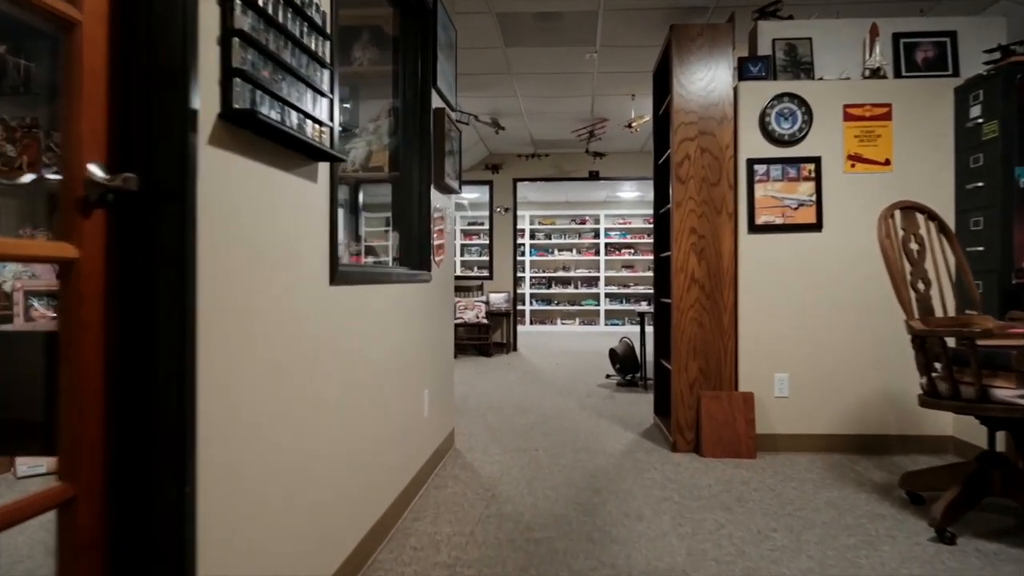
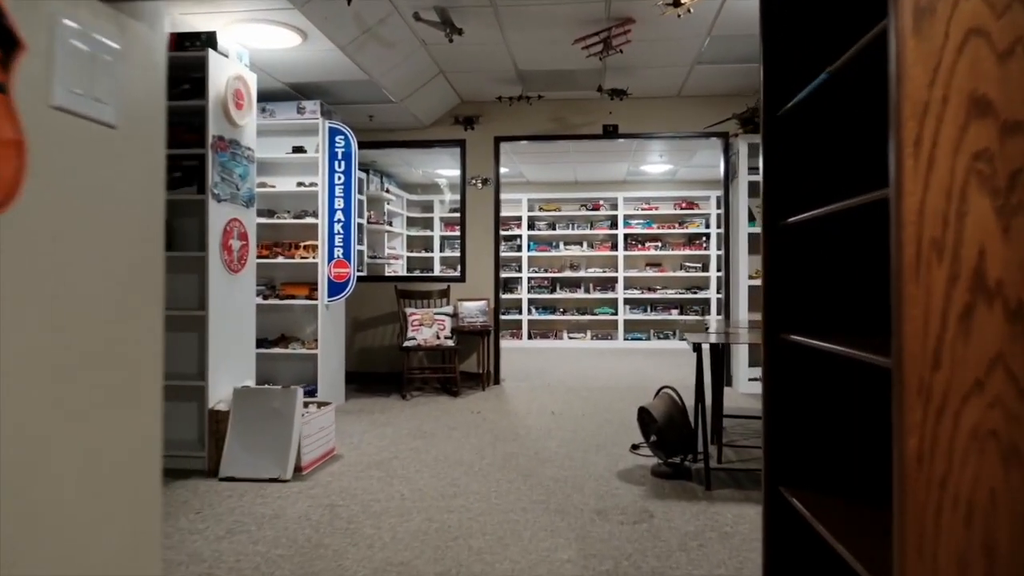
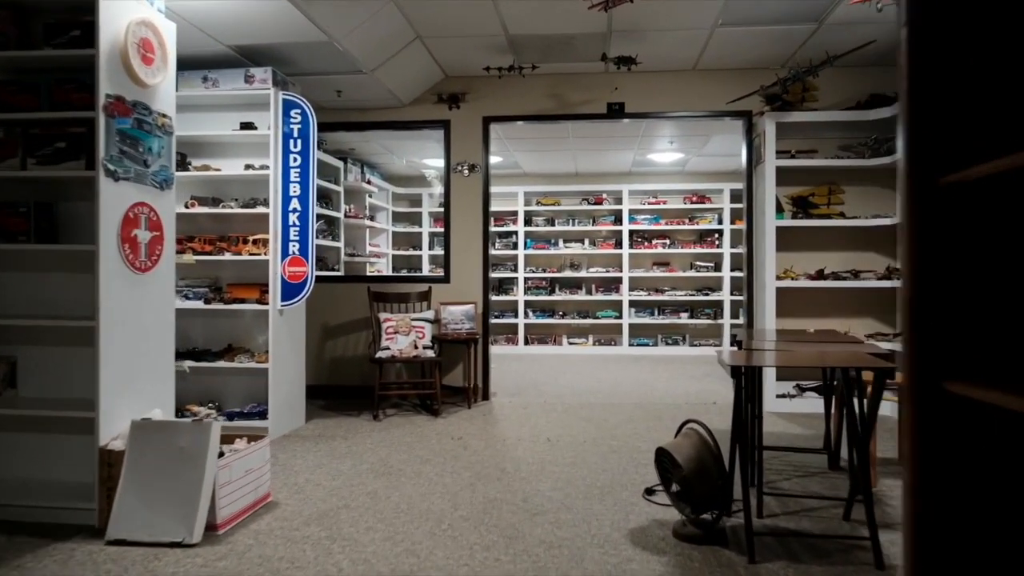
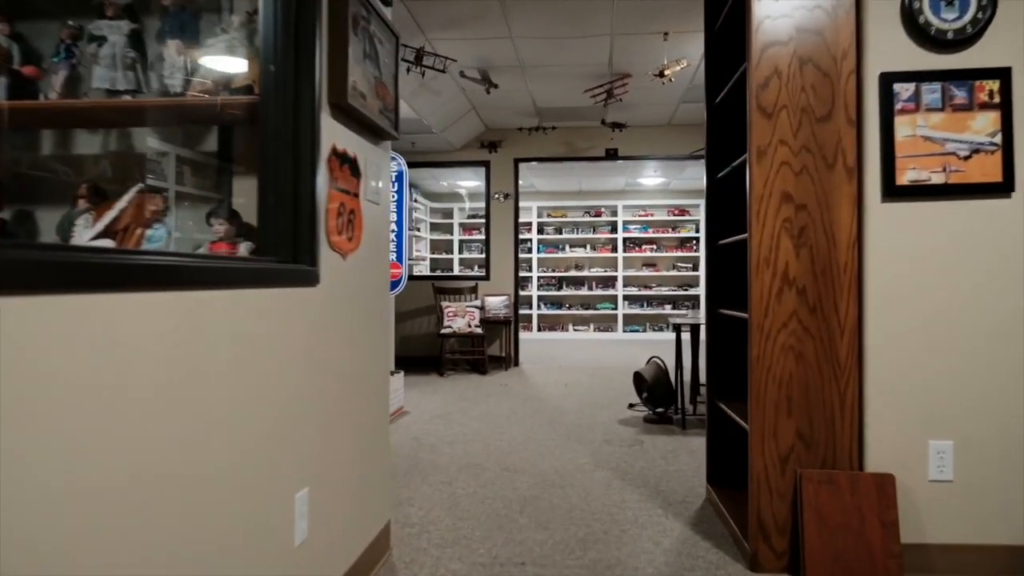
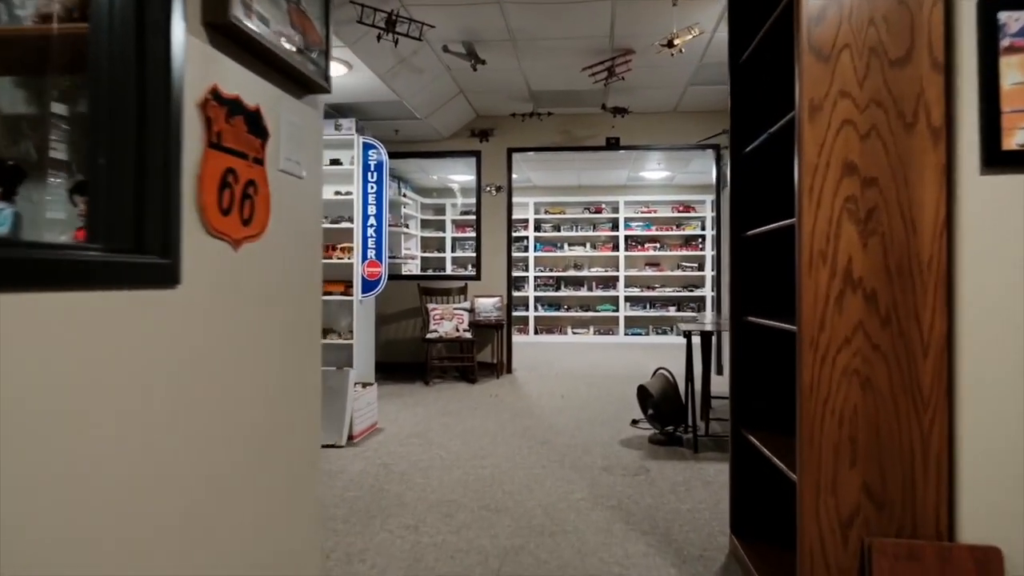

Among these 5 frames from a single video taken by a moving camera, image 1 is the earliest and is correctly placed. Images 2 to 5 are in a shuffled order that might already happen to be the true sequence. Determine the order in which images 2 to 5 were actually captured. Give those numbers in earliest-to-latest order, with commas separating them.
4, 5, 2, 3
